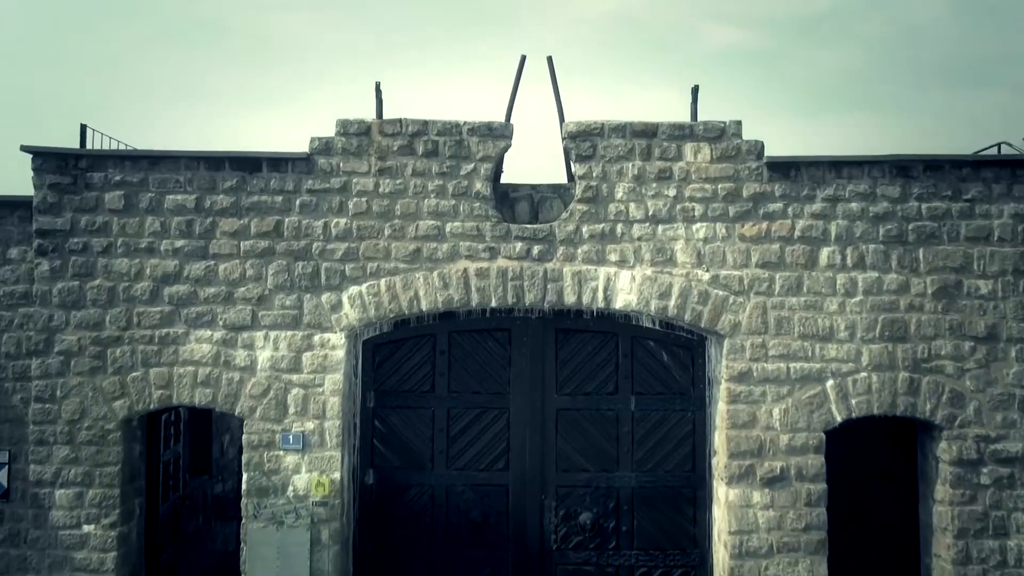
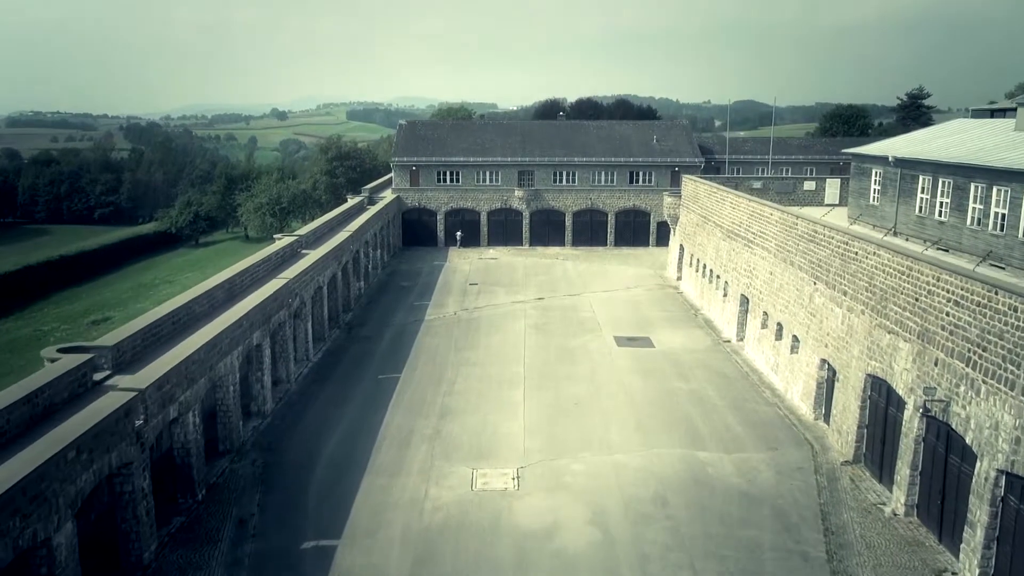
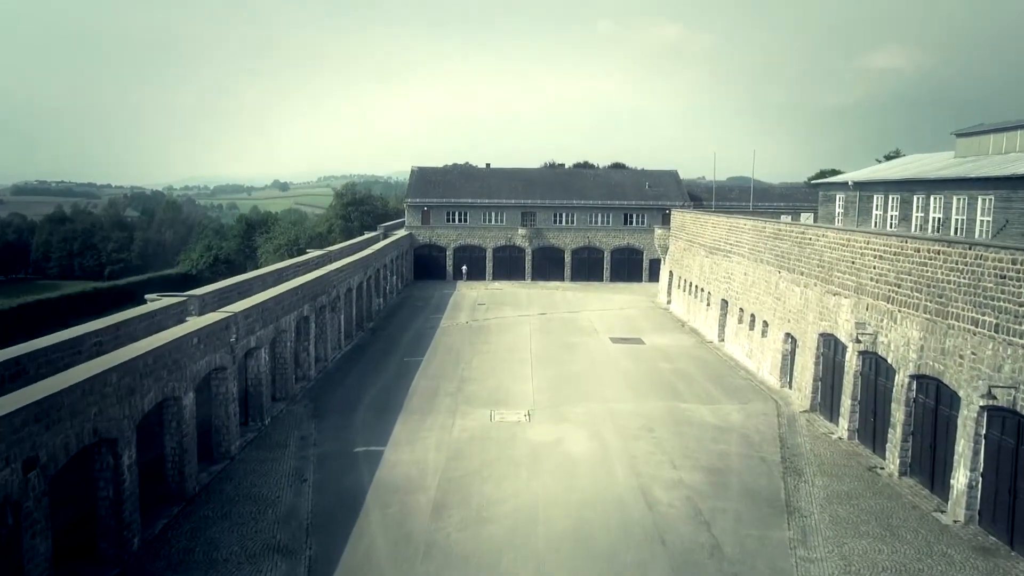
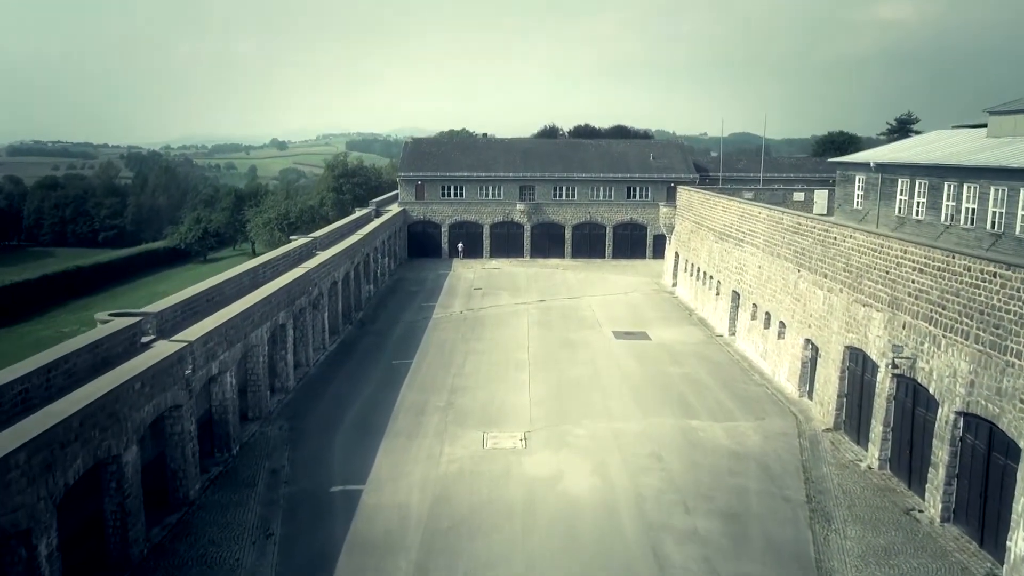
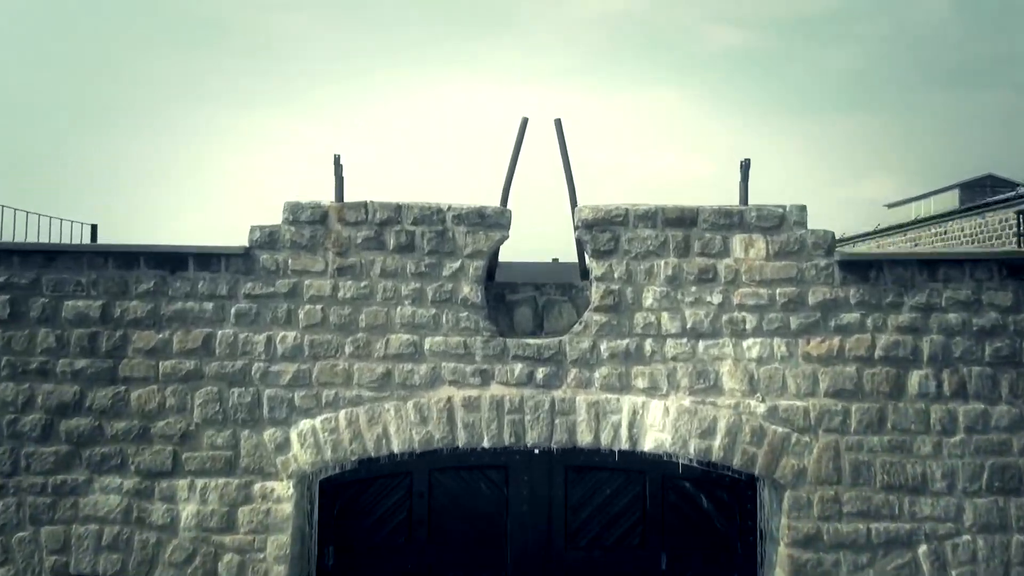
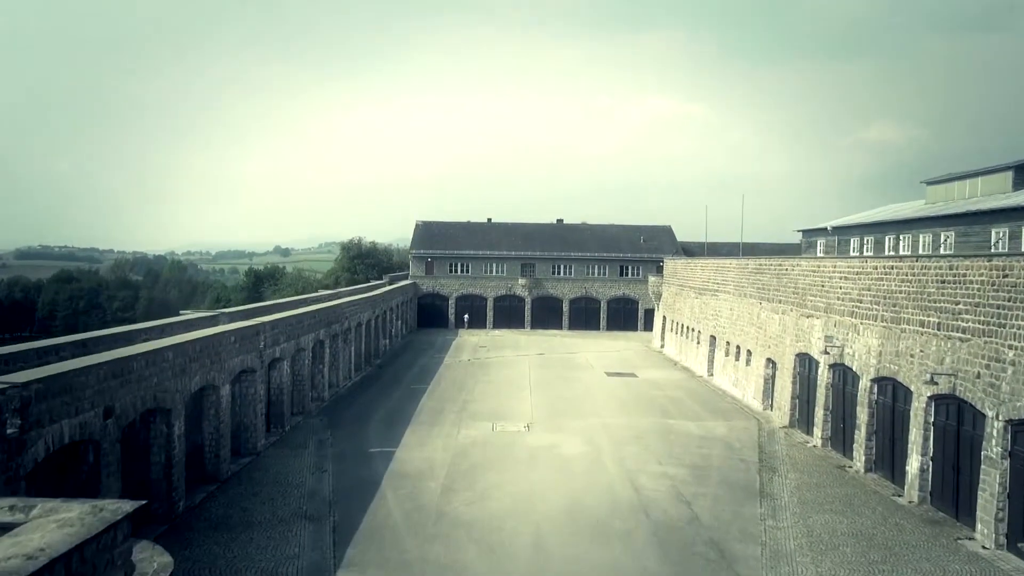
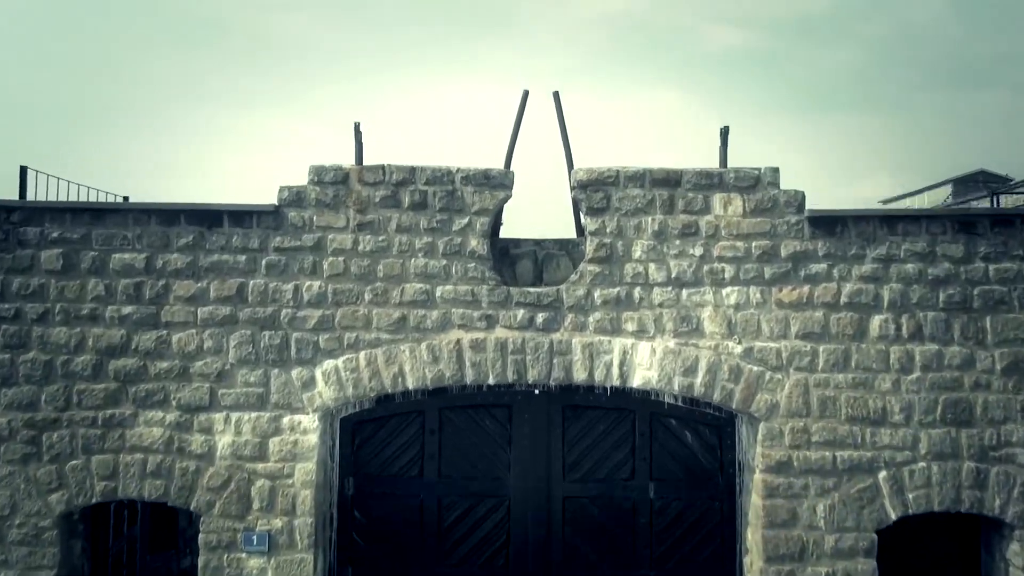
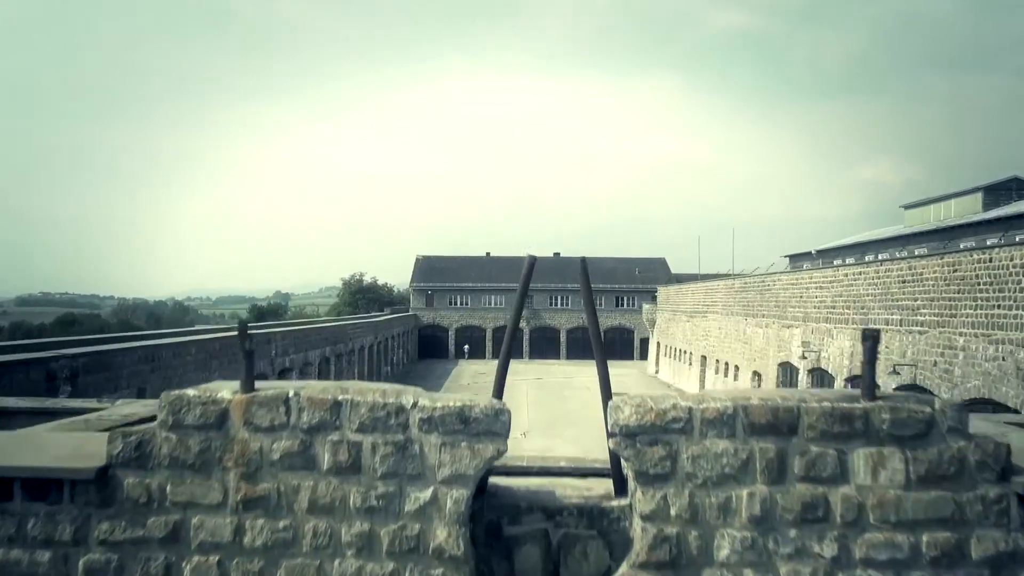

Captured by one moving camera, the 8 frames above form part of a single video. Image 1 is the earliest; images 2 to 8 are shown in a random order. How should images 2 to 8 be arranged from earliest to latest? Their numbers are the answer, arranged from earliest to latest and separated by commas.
7, 5, 8, 6, 3, 4, 2
